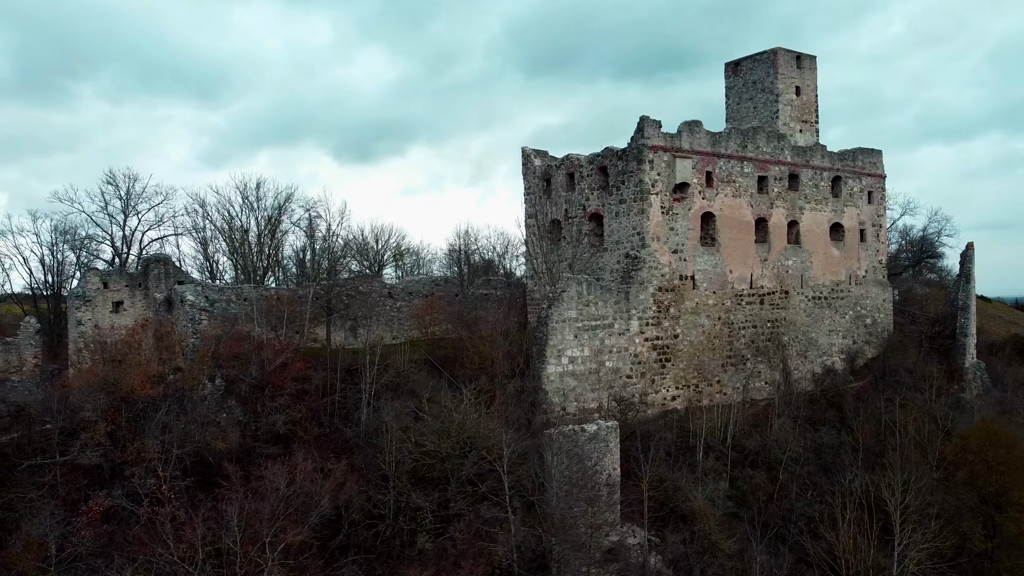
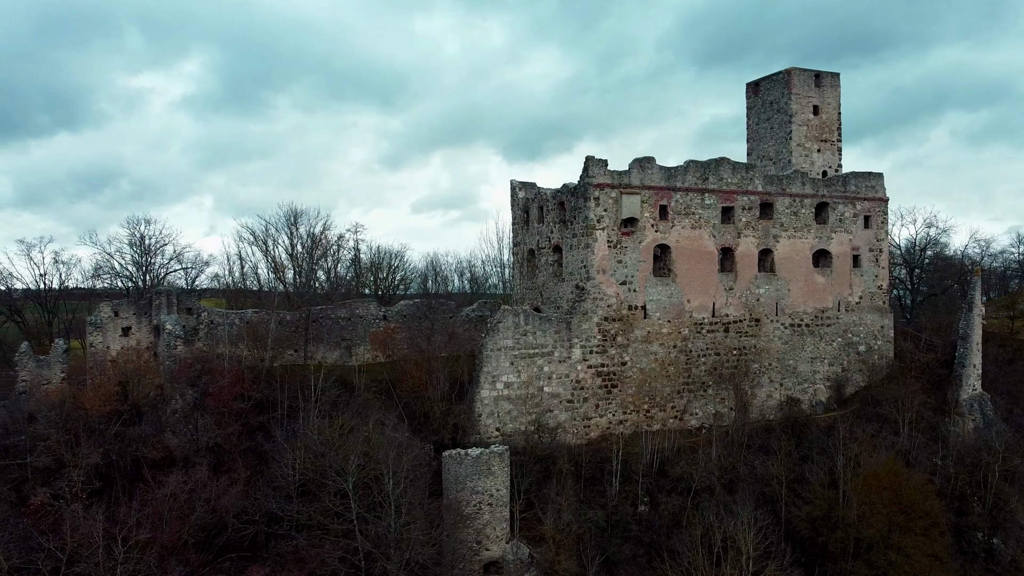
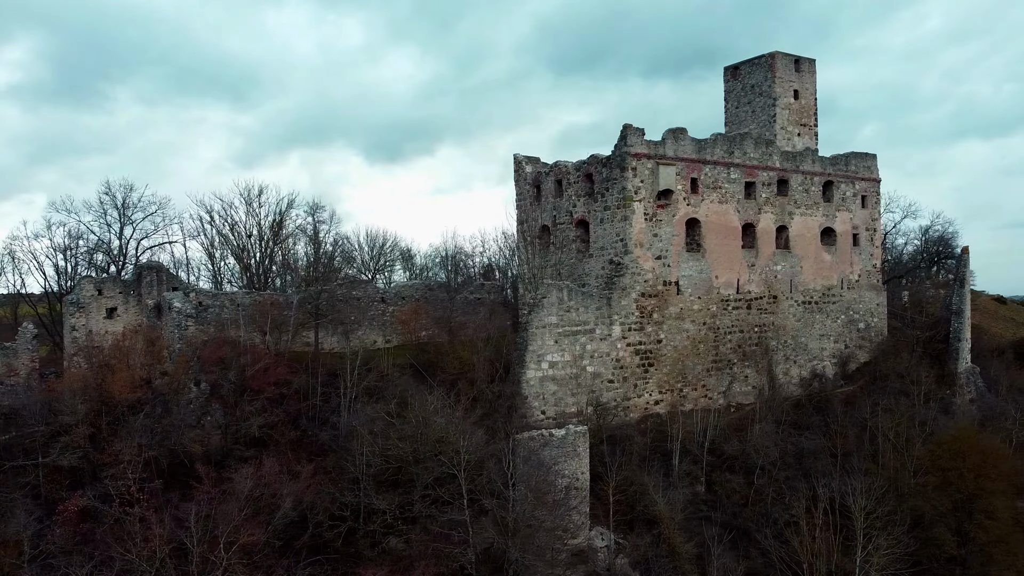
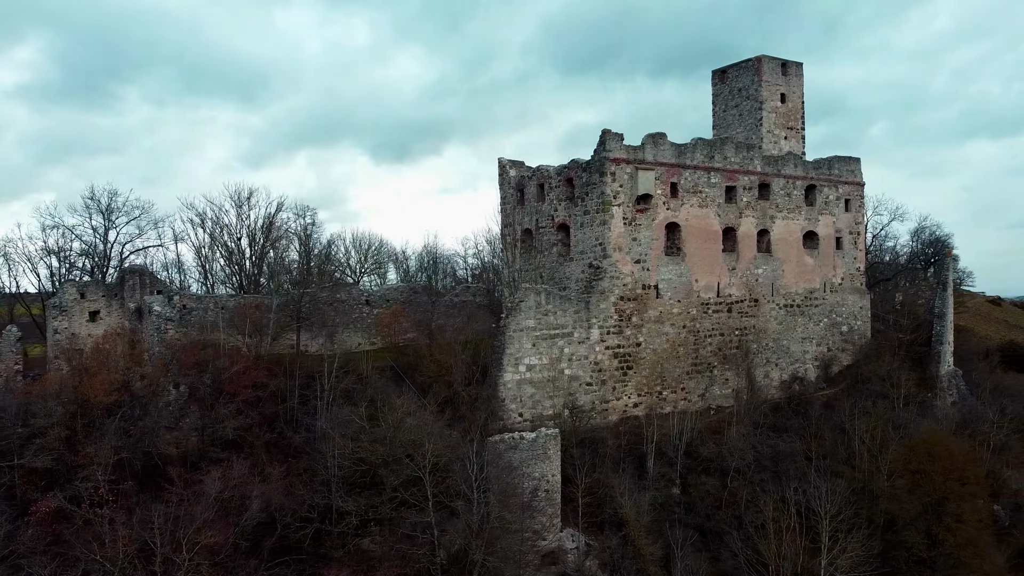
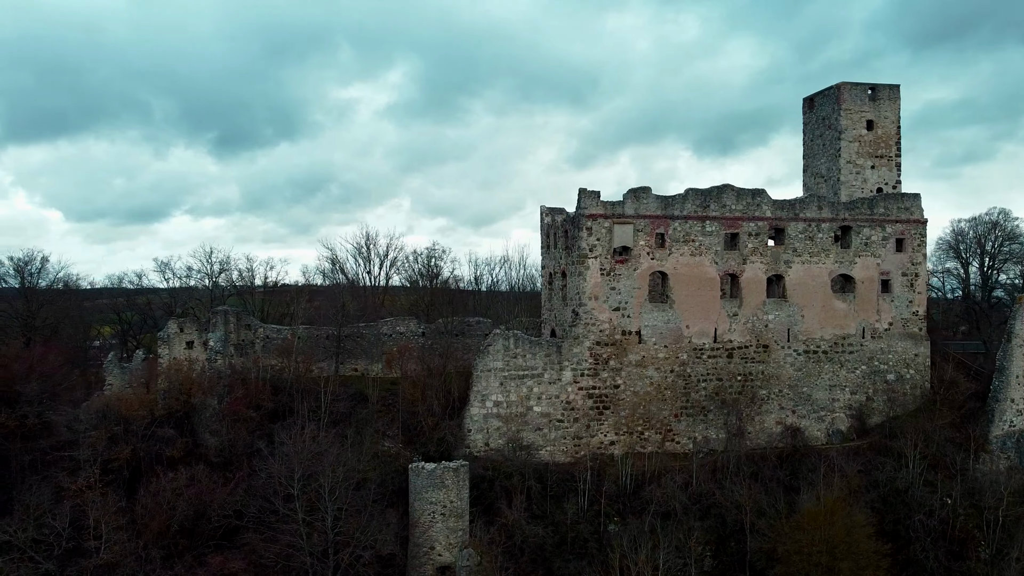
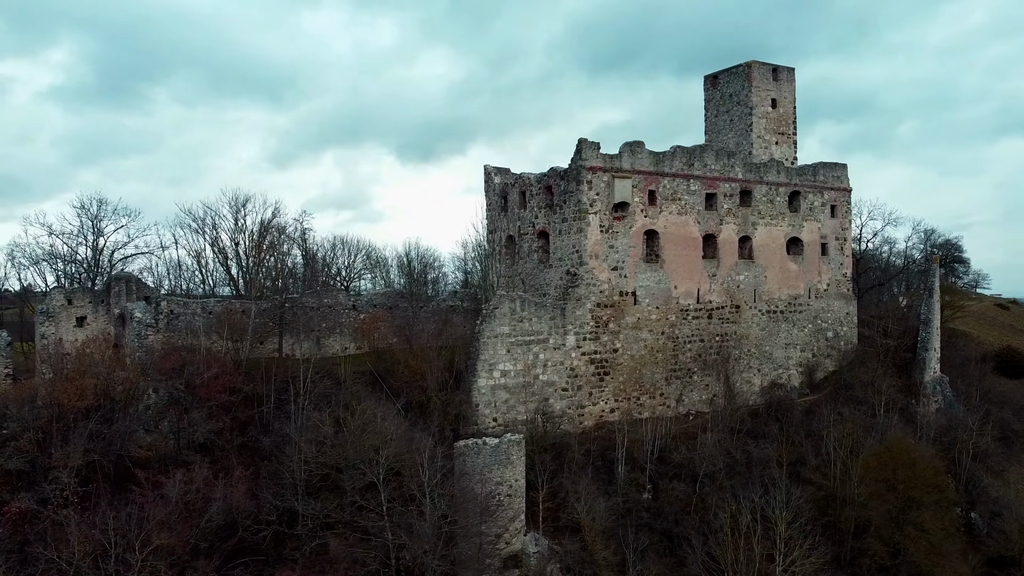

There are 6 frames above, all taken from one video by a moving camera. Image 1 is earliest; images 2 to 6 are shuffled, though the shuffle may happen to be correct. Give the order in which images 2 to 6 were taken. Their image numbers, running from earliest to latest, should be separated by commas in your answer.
3, 4, 6, 2, 5
